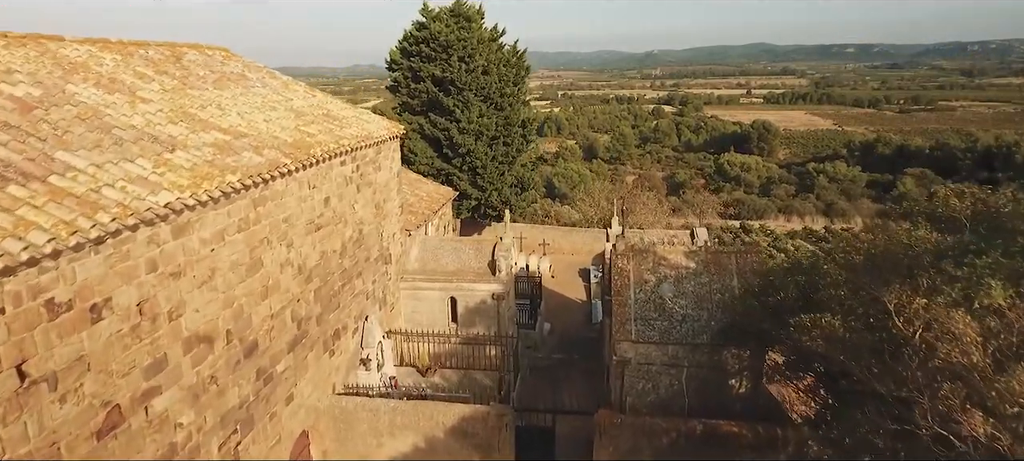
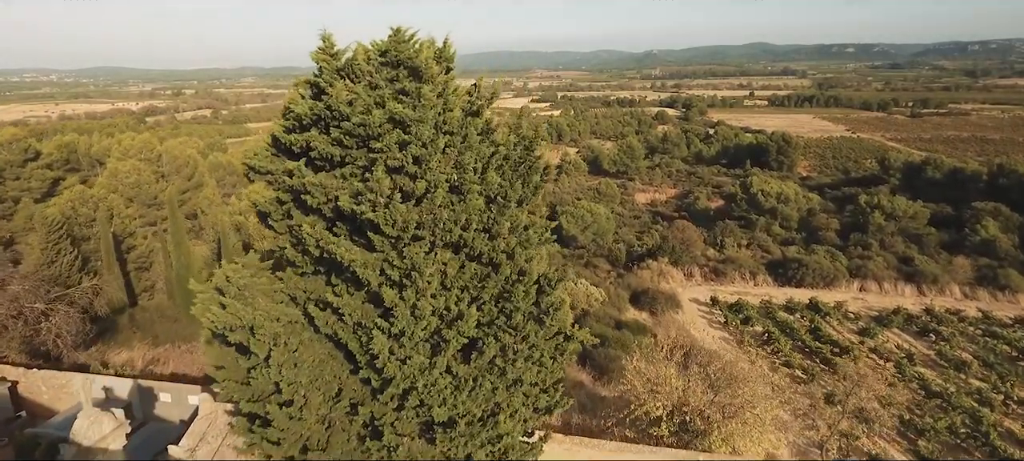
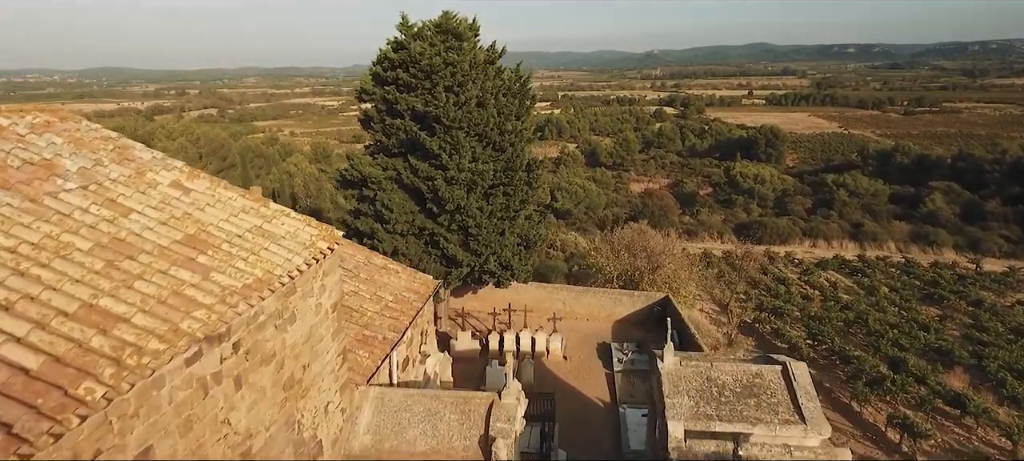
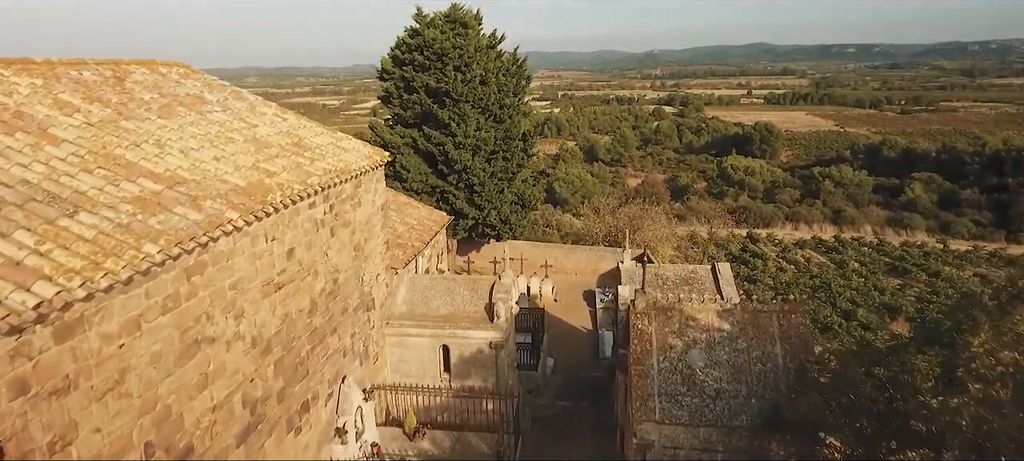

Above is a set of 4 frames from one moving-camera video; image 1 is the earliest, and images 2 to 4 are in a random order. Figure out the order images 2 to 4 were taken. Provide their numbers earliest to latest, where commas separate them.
4, 3, 2
